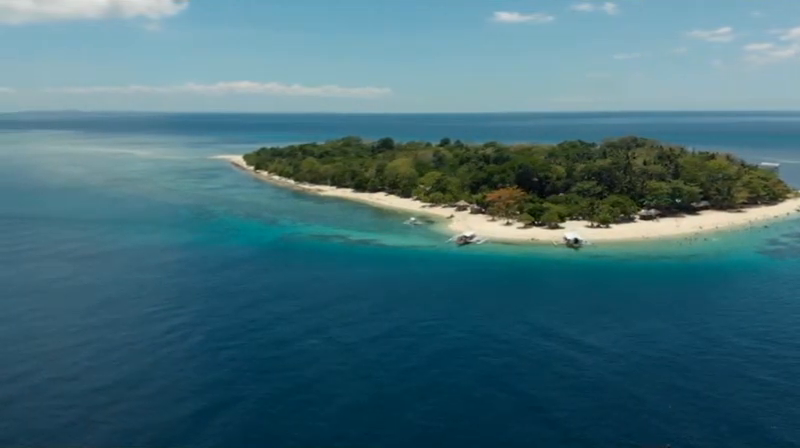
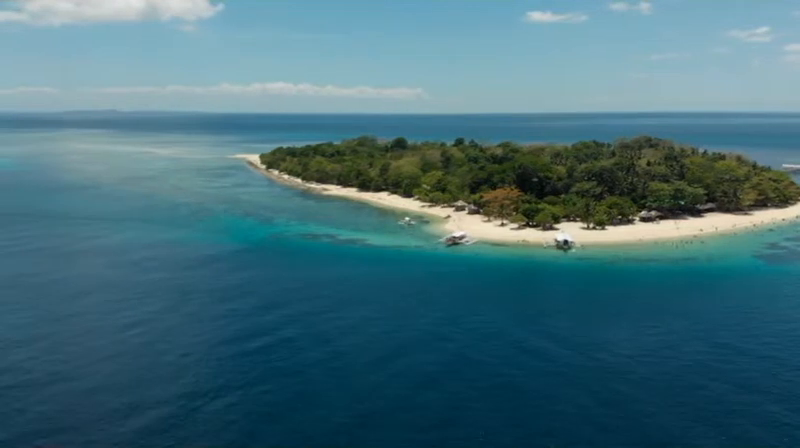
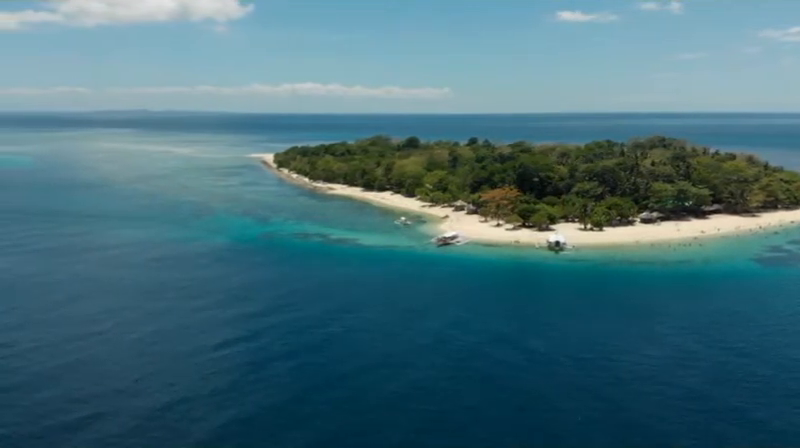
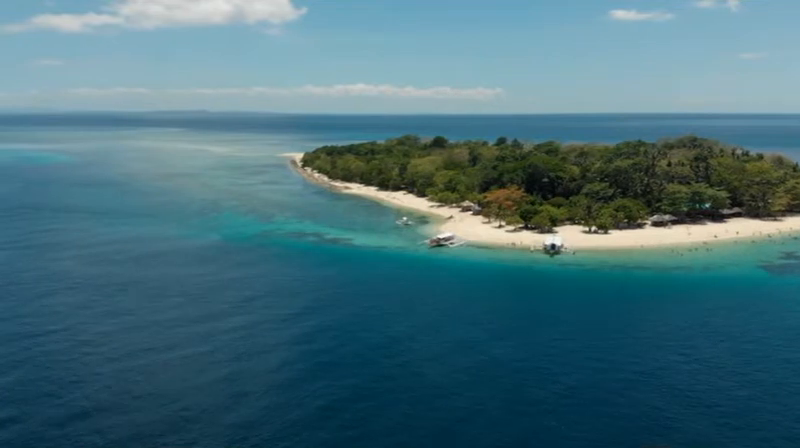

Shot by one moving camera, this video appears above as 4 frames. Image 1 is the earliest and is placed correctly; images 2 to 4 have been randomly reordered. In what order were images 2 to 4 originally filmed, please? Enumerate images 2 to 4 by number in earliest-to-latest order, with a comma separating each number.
2, 3, 4
